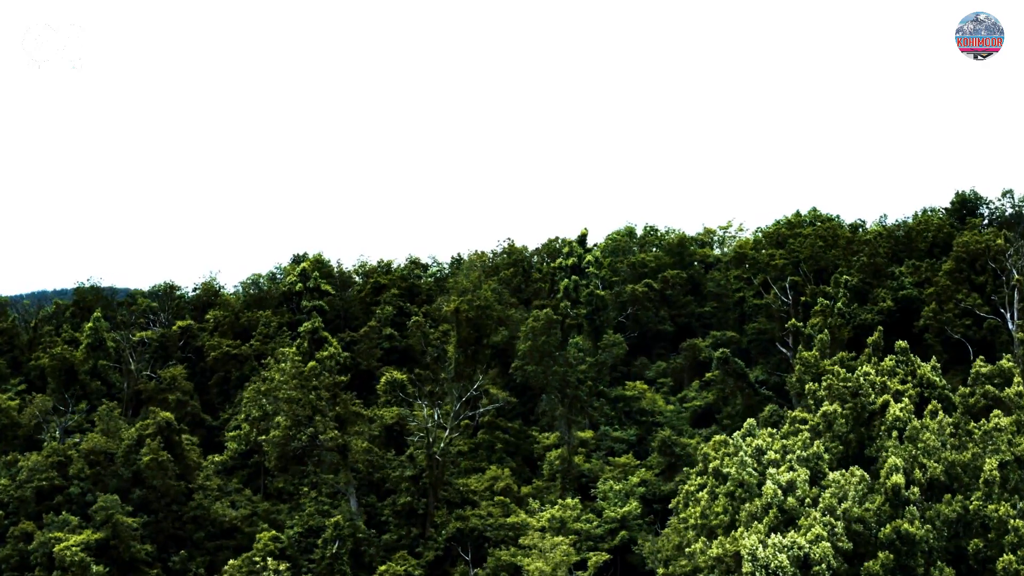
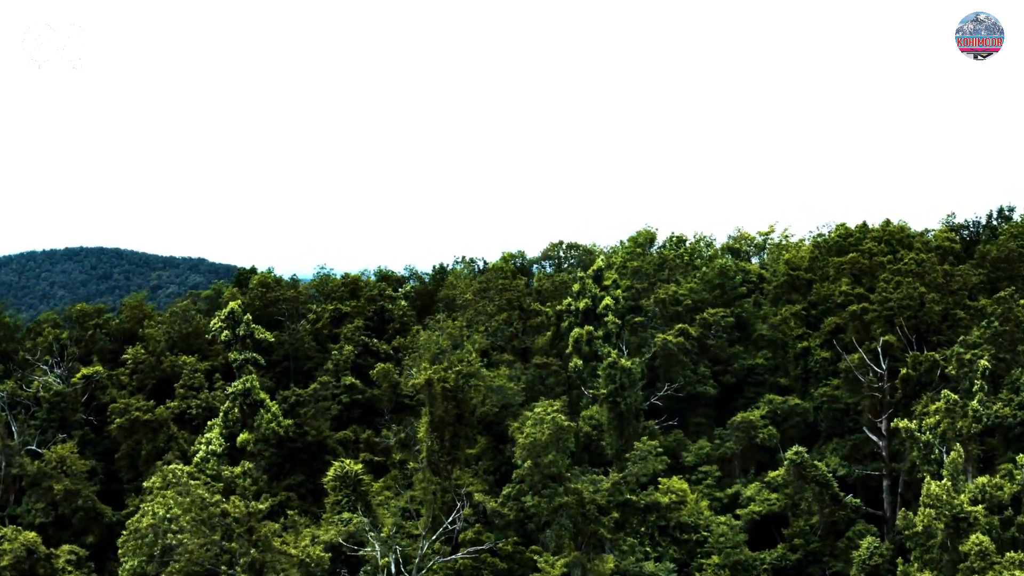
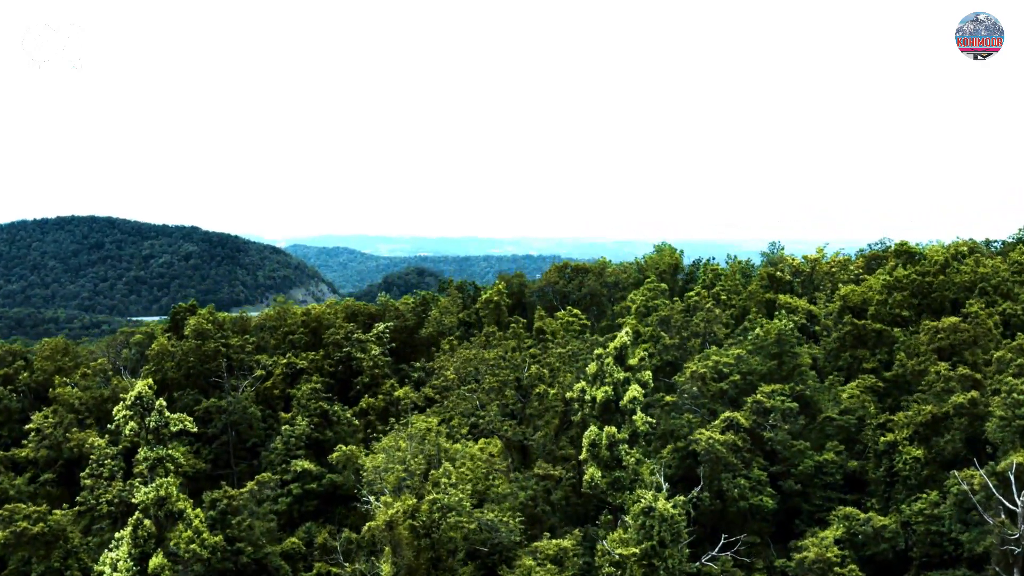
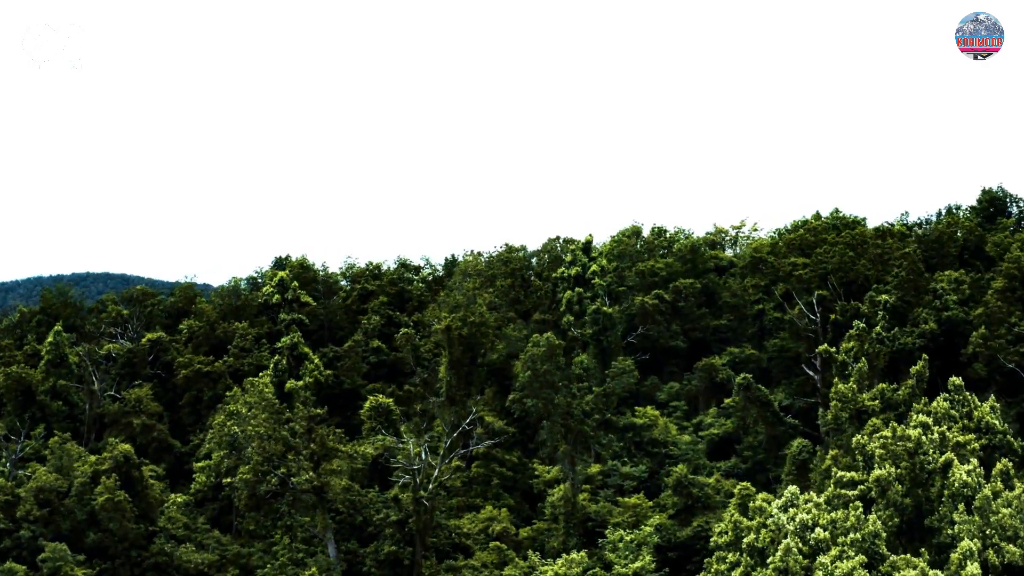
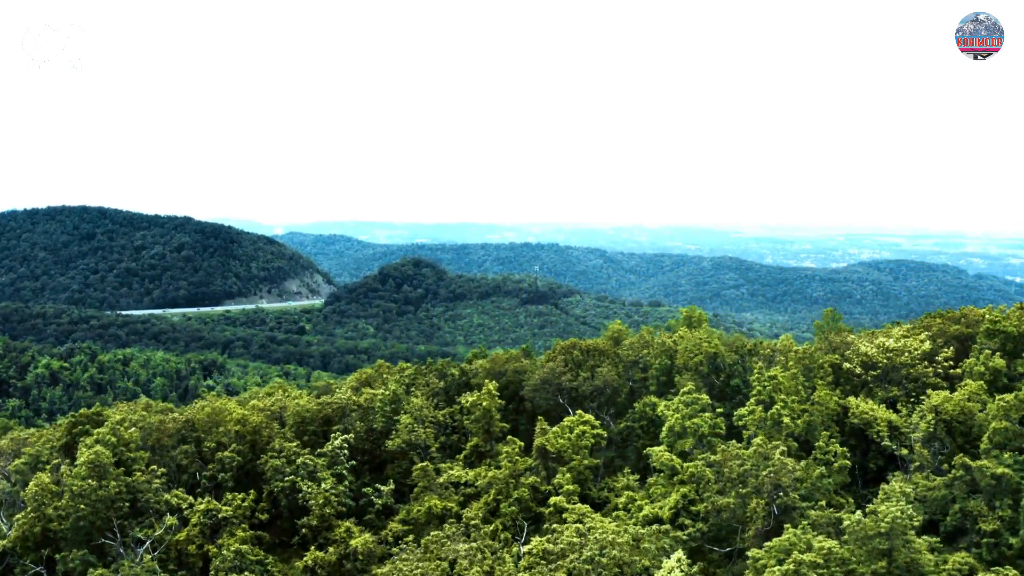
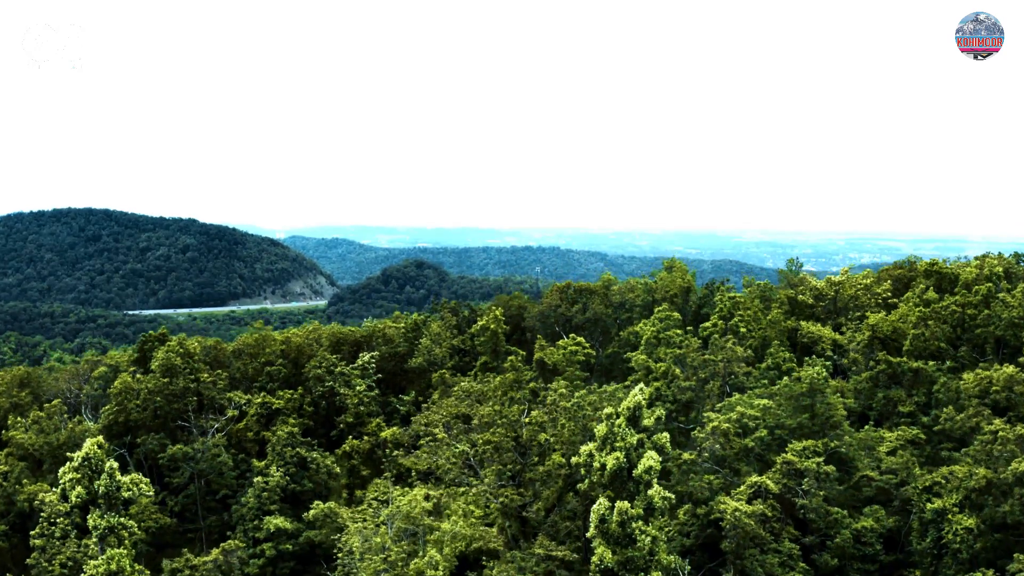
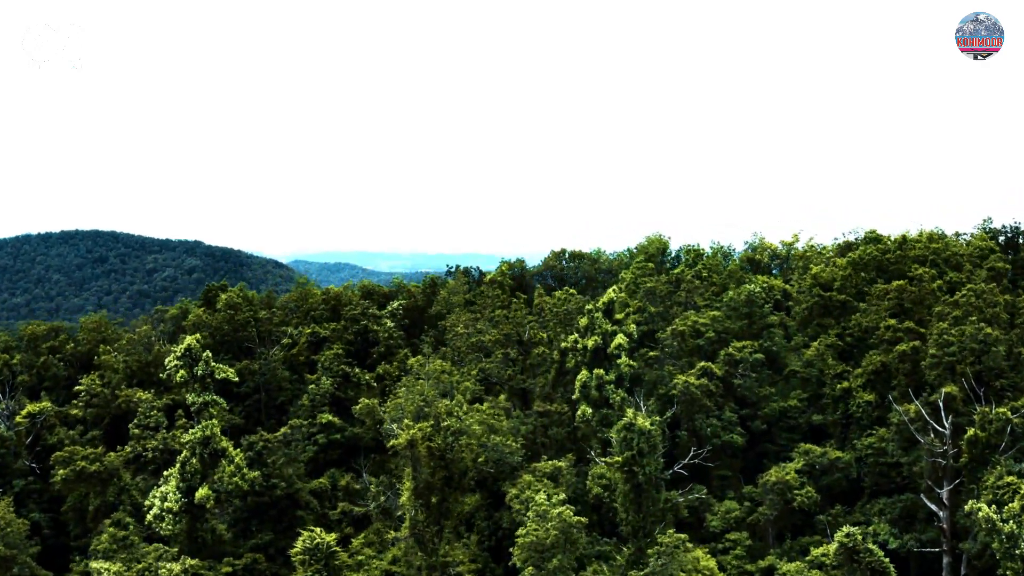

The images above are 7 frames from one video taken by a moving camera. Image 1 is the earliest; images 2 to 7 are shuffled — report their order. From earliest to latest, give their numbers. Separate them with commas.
4, 2, 7, 3, 6, 5
